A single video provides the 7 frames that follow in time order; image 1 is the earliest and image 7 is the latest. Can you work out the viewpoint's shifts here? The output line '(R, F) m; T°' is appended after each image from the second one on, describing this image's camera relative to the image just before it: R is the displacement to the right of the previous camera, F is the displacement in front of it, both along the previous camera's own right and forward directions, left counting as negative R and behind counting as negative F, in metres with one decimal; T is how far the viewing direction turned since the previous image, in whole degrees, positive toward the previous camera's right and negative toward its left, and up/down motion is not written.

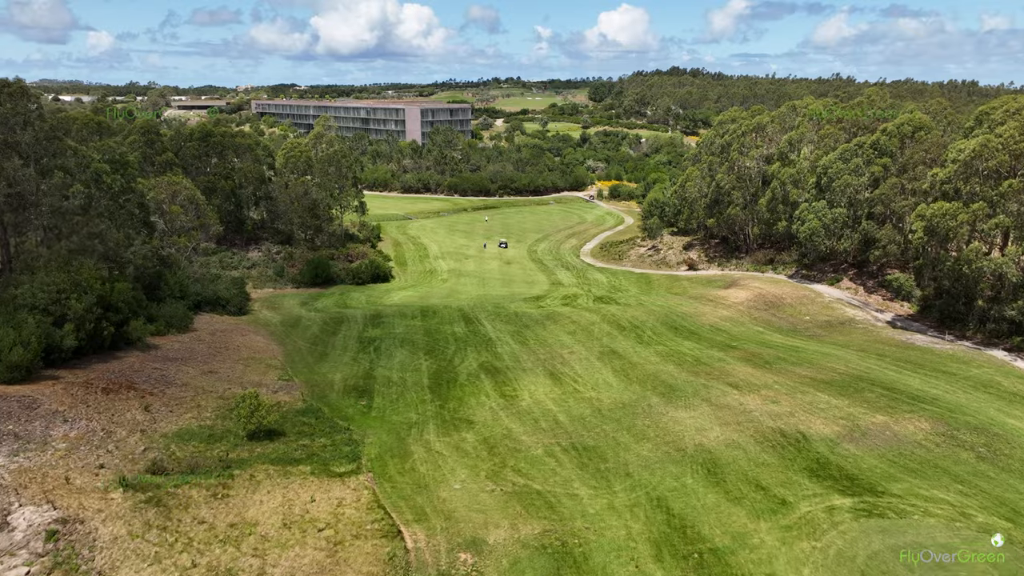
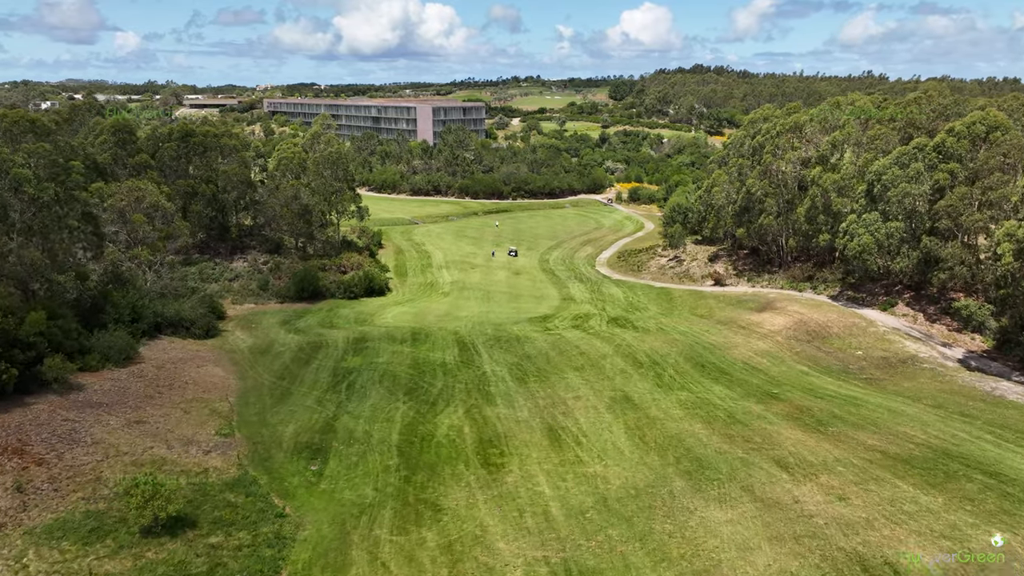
(+1.1, +6.2) m; -2°
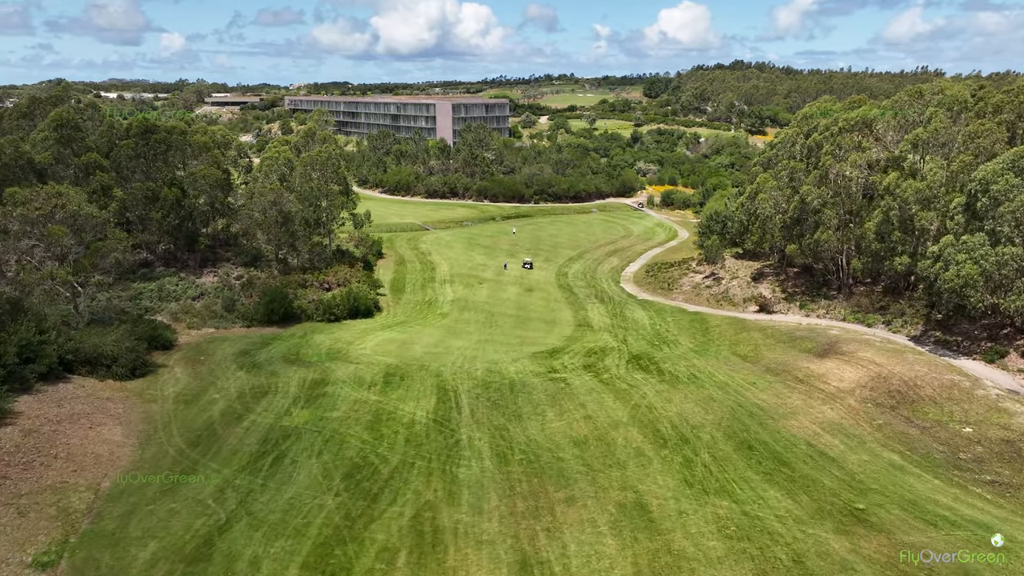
(+2.0, +9.0) m; -3°
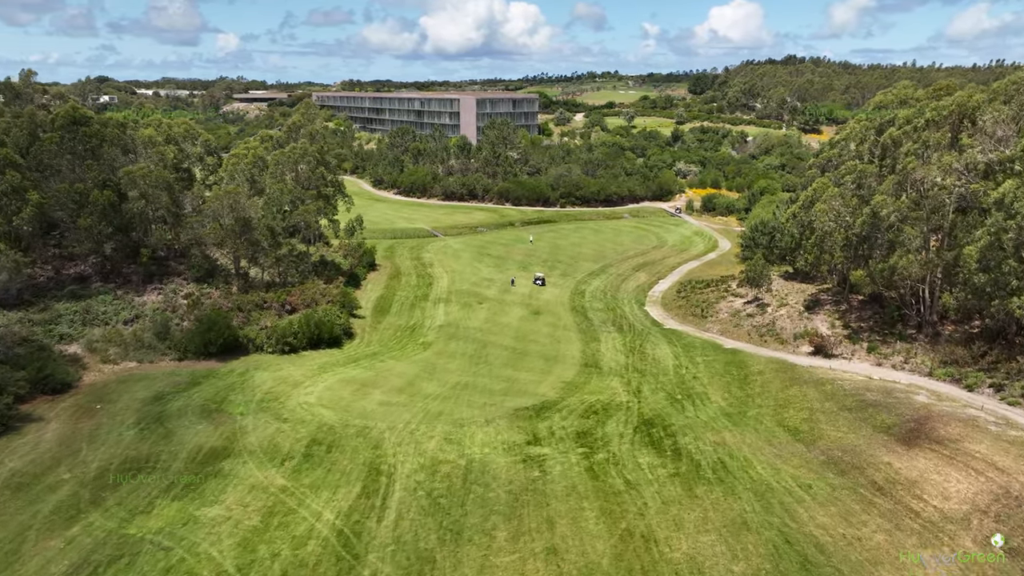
(+3.1, +9.9) m; -3°
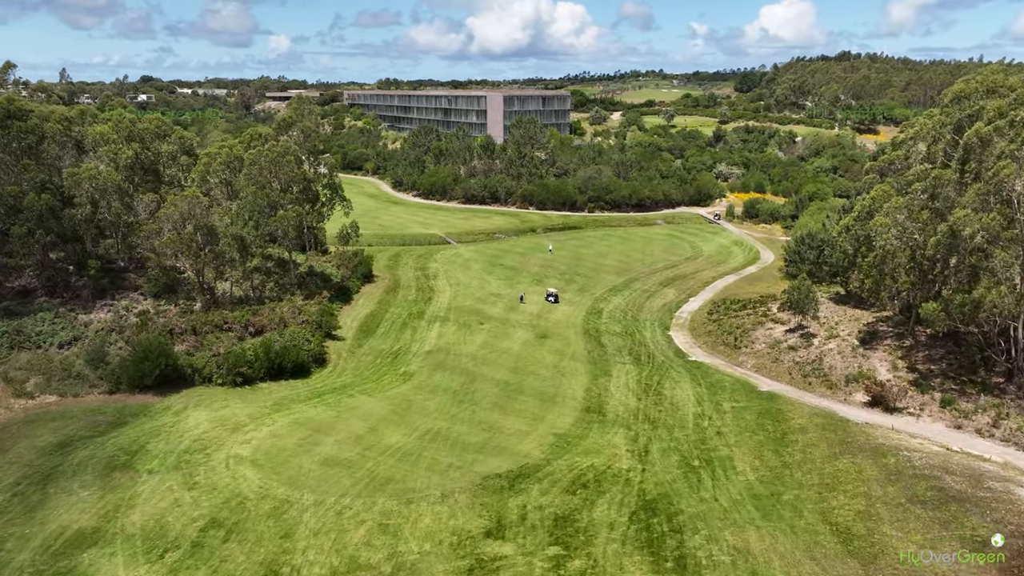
(+2.7, +7.0) m; -3°
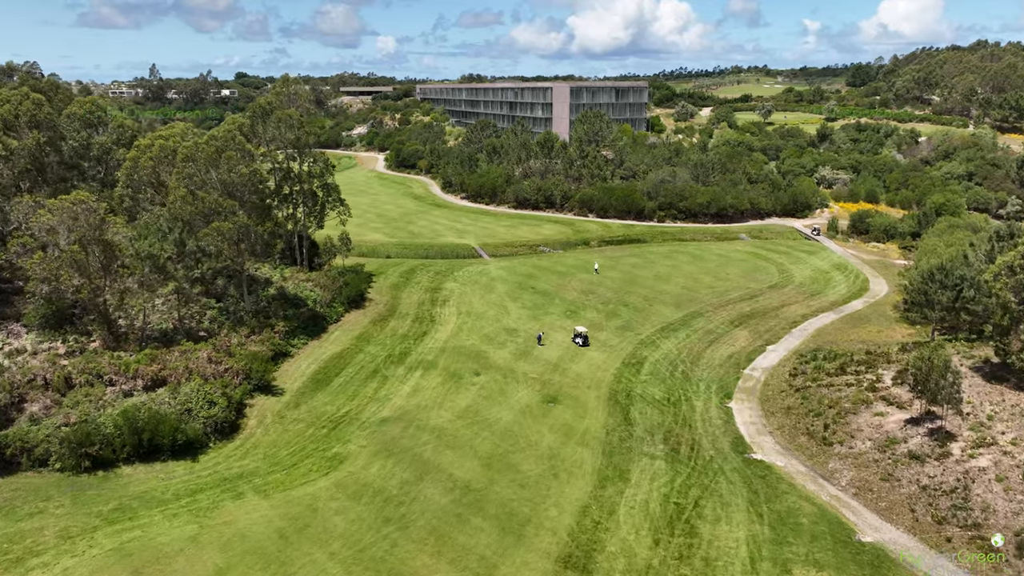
(+4.5, +13.1) m; -7°
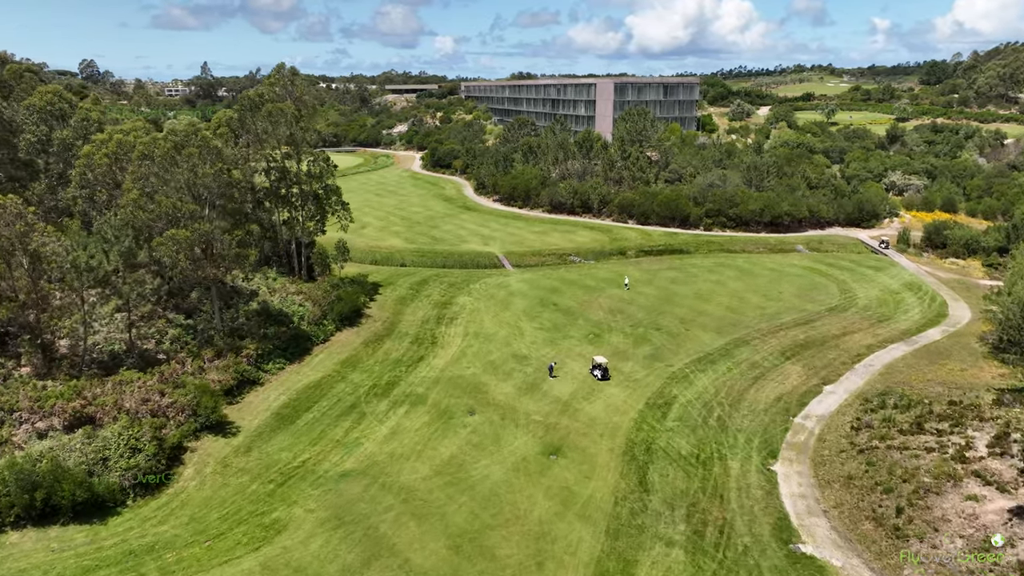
(+2.2, +6.1) m; -4°
